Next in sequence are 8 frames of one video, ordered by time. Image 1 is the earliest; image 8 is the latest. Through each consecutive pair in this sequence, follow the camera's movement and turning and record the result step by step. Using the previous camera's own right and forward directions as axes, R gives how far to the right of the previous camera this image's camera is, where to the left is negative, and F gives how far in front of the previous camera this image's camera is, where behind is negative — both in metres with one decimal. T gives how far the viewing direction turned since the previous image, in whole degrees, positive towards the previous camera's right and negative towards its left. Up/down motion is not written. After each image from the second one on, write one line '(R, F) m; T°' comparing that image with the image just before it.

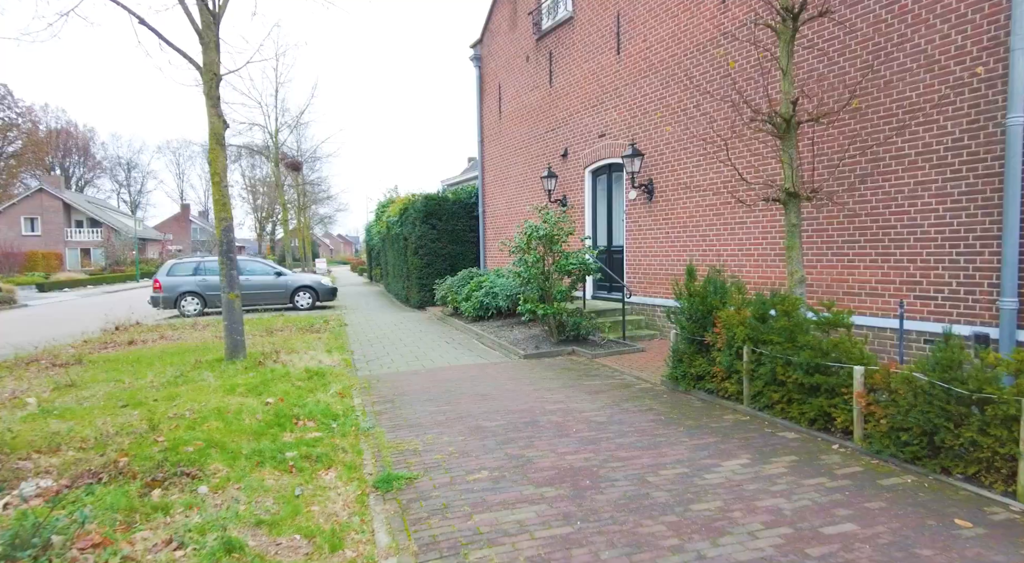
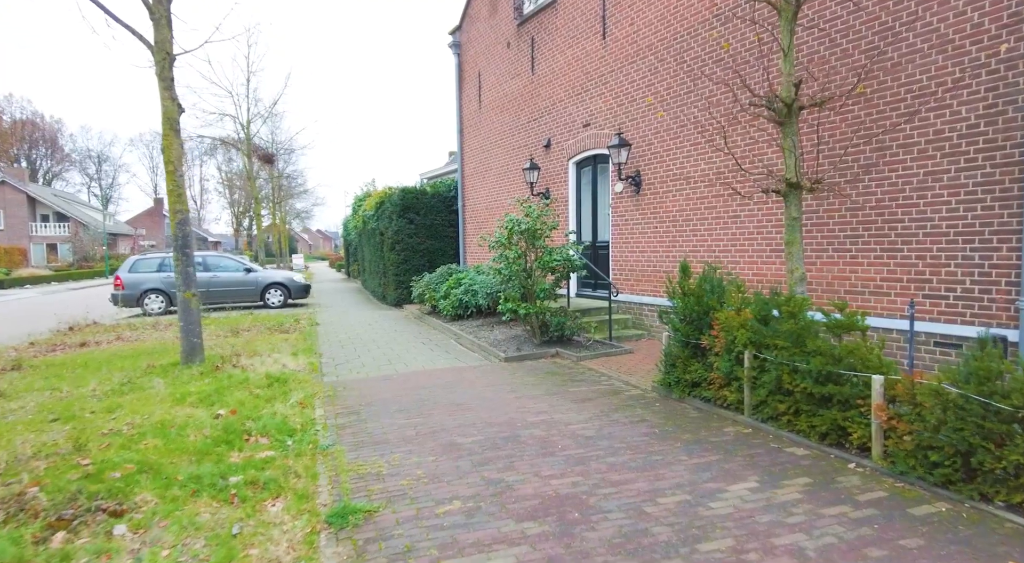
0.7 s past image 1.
(0.0, +0.6) m; +2°
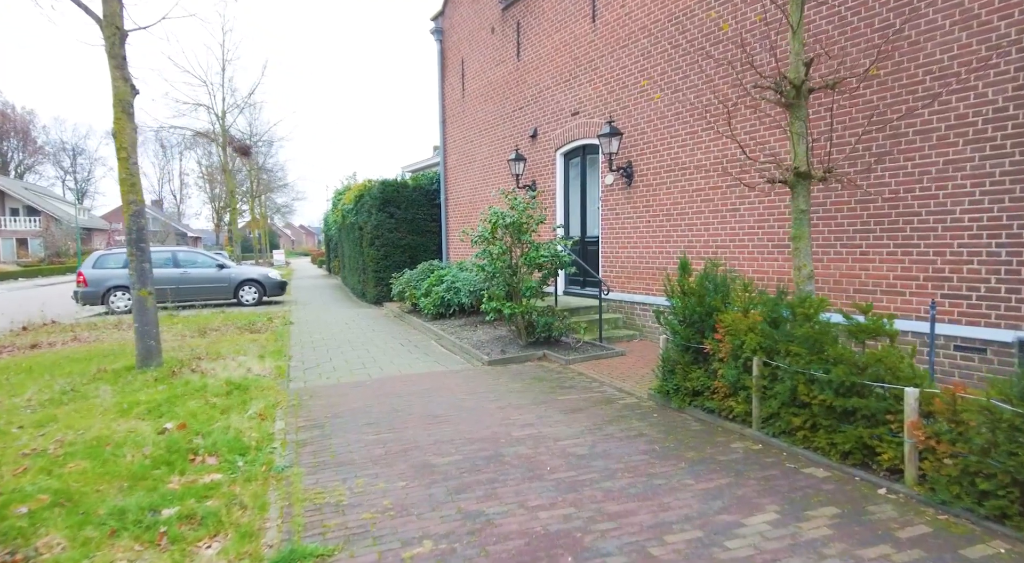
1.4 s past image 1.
(0.0, +0.6) m; +1°
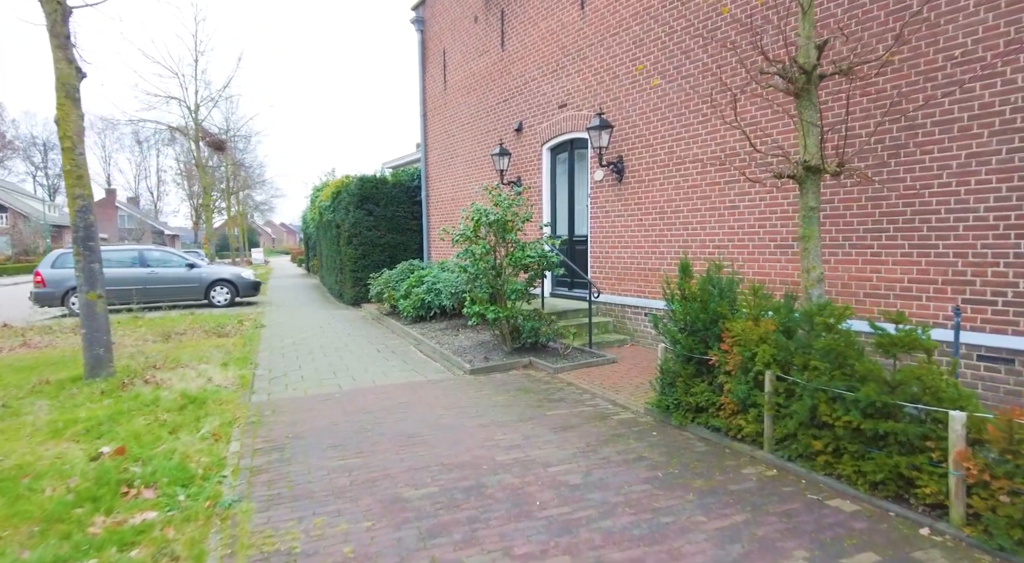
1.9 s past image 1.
(0.0, +0.5) m; +2°
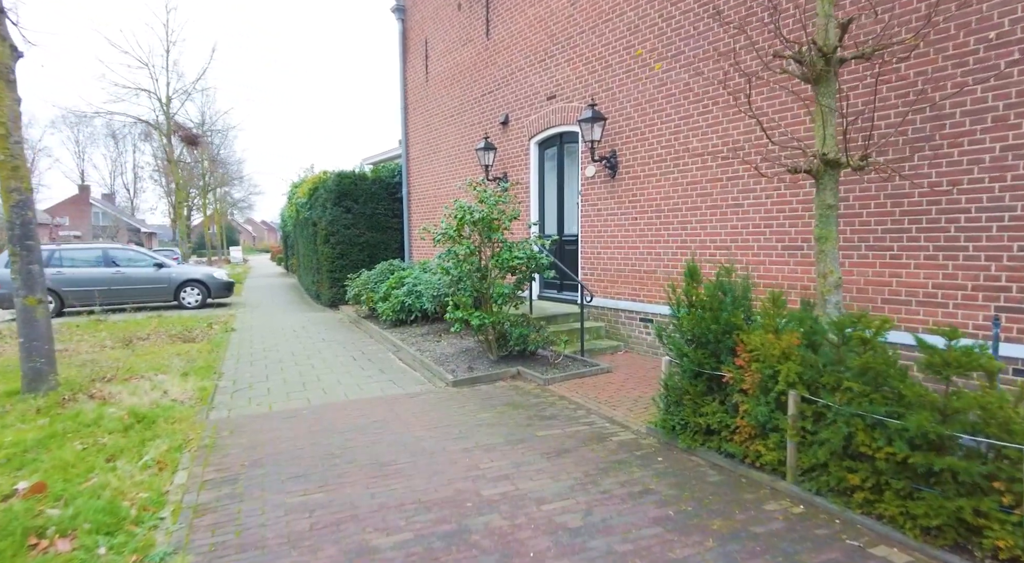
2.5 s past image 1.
(0.0, +0.6) m; +2°
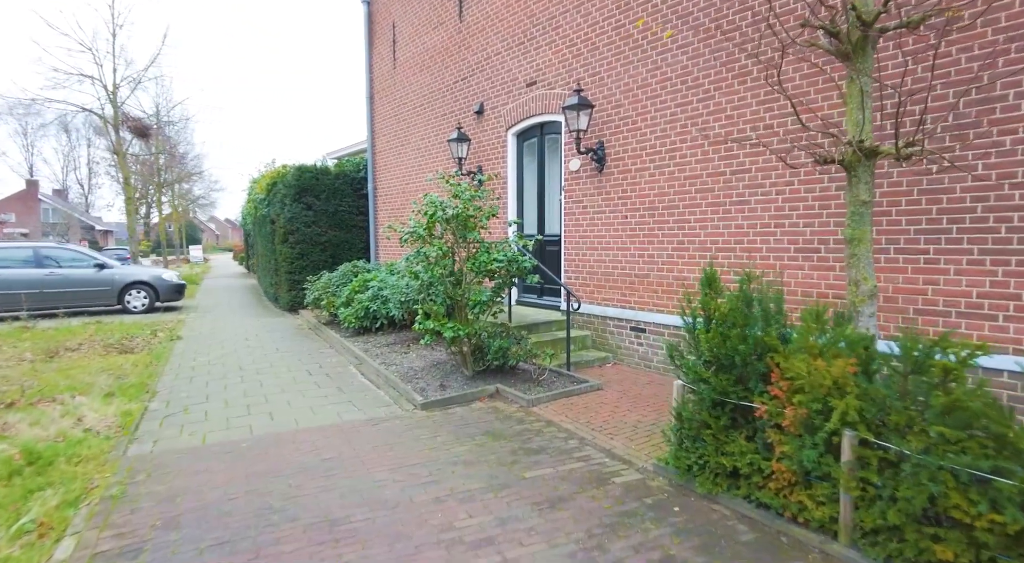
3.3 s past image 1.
(-0.1, +0.8) m; +3°
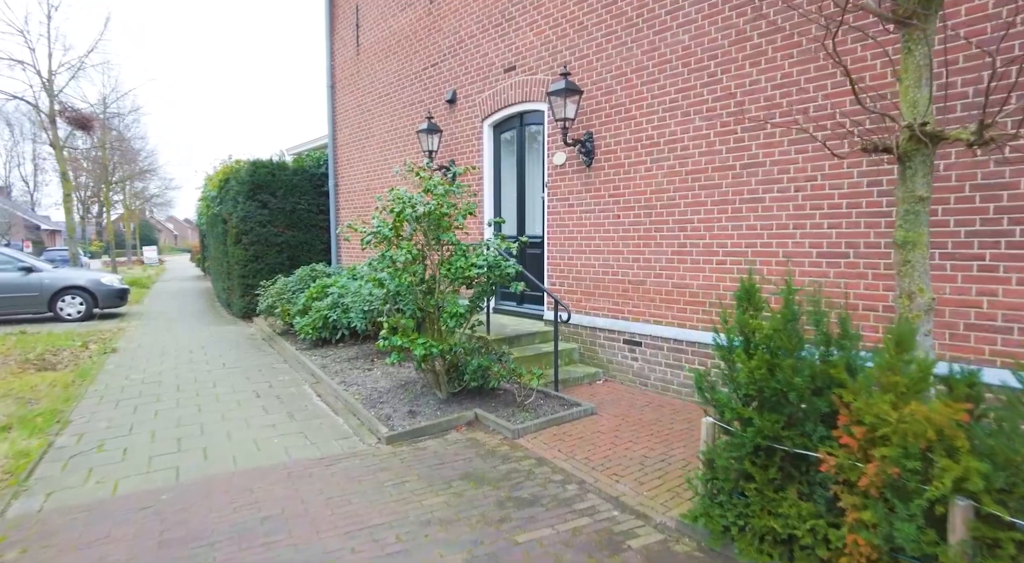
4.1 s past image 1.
(-0.1, +0.8) m; +3°
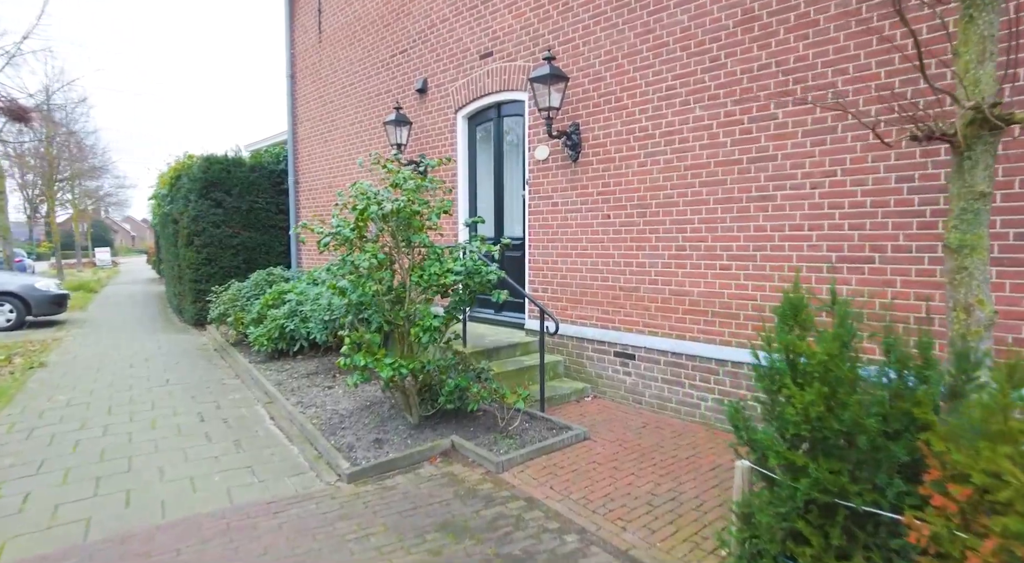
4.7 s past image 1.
(-0.1, +0.6) m; +3°
